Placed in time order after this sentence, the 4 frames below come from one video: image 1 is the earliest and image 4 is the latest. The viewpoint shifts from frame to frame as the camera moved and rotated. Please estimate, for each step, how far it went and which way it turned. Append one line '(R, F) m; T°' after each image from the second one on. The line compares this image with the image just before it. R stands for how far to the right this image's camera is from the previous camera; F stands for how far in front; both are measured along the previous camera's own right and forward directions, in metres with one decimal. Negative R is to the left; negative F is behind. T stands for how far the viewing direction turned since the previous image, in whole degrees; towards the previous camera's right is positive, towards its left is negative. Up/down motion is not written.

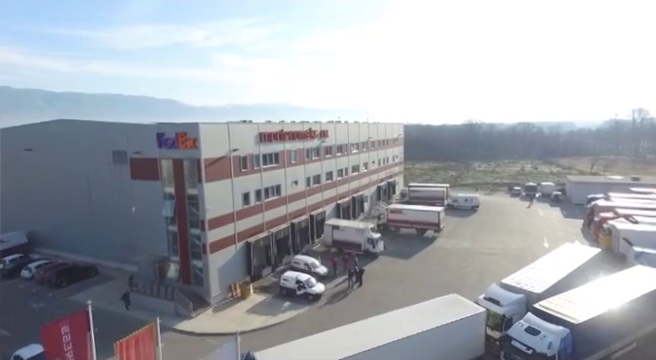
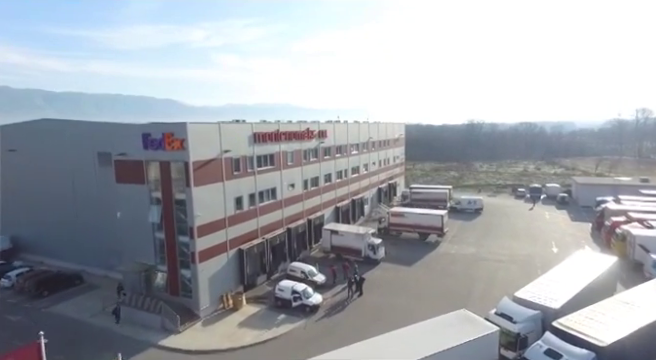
(+0.1, +1.8) m; 0°
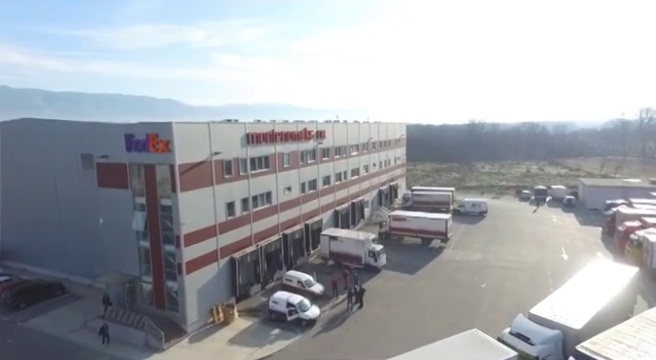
(+0.1, +1.8) m; 0°
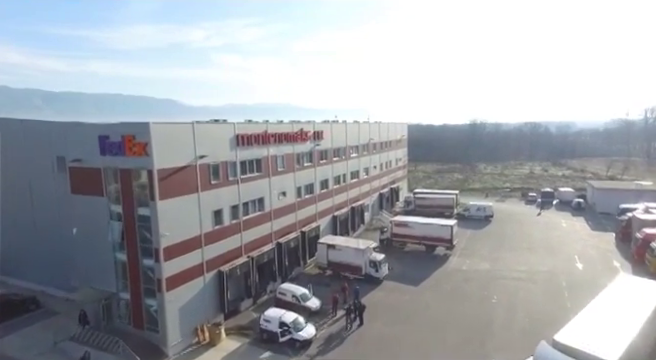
(+0.2, +2.3) m; 0°
